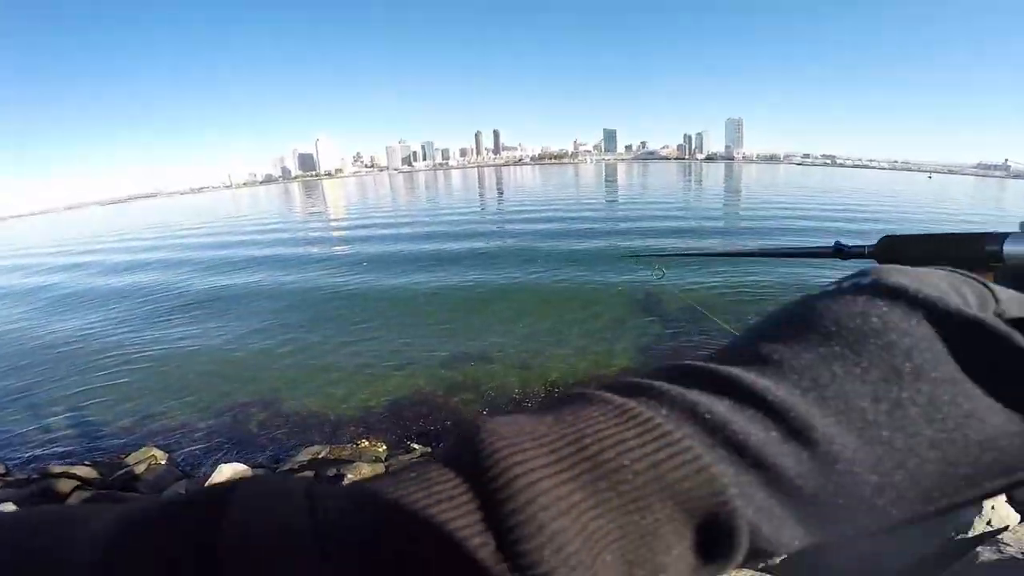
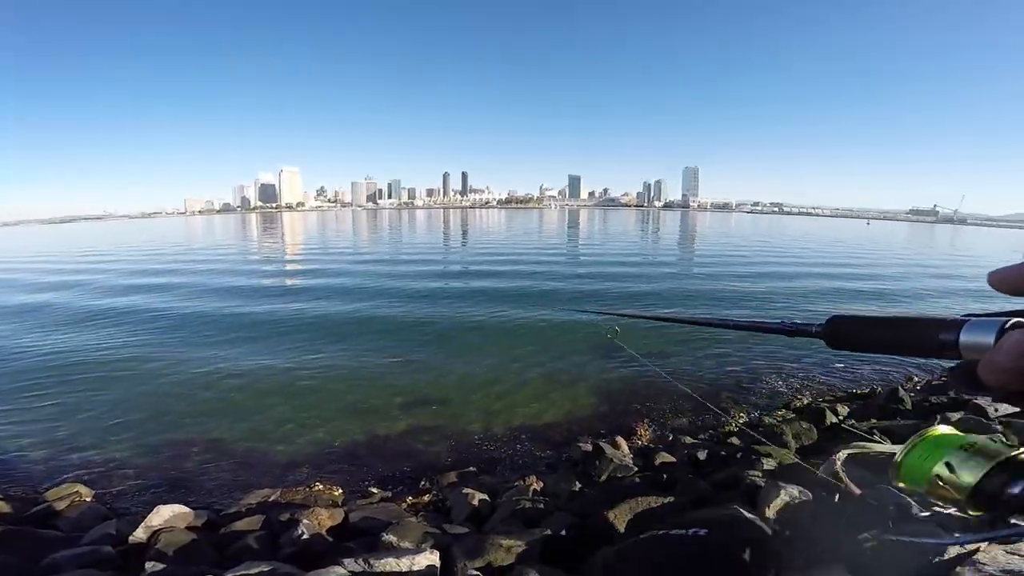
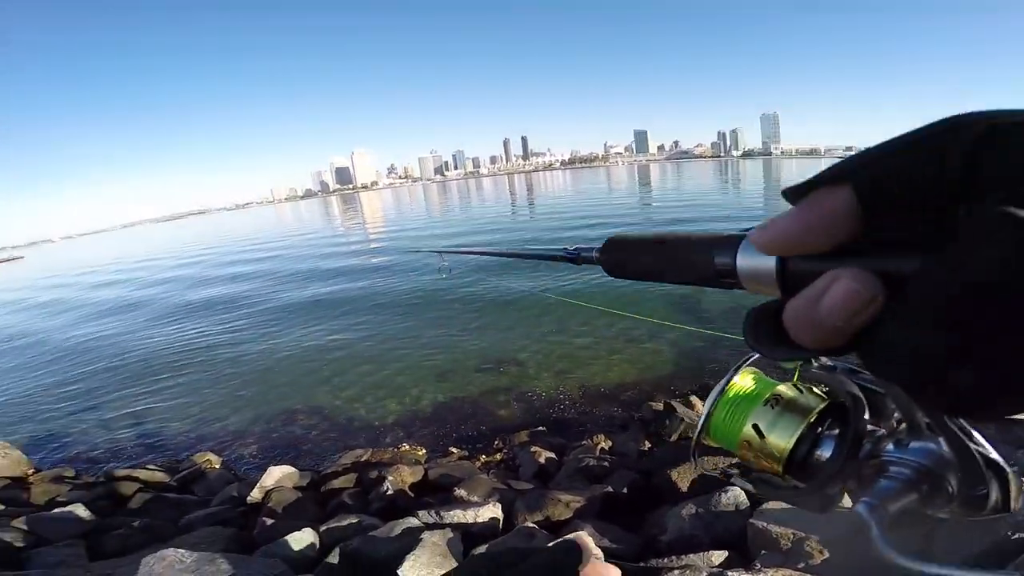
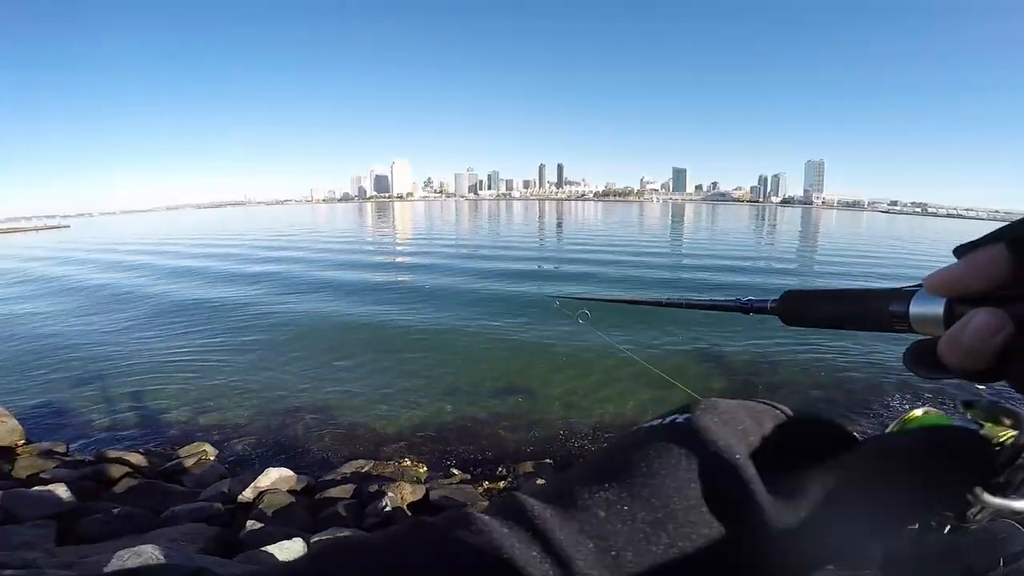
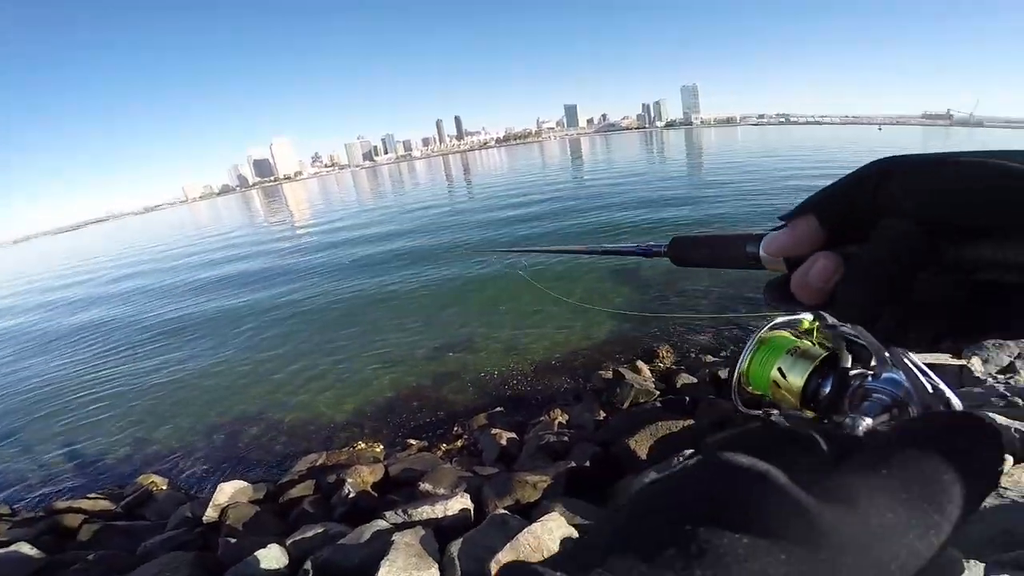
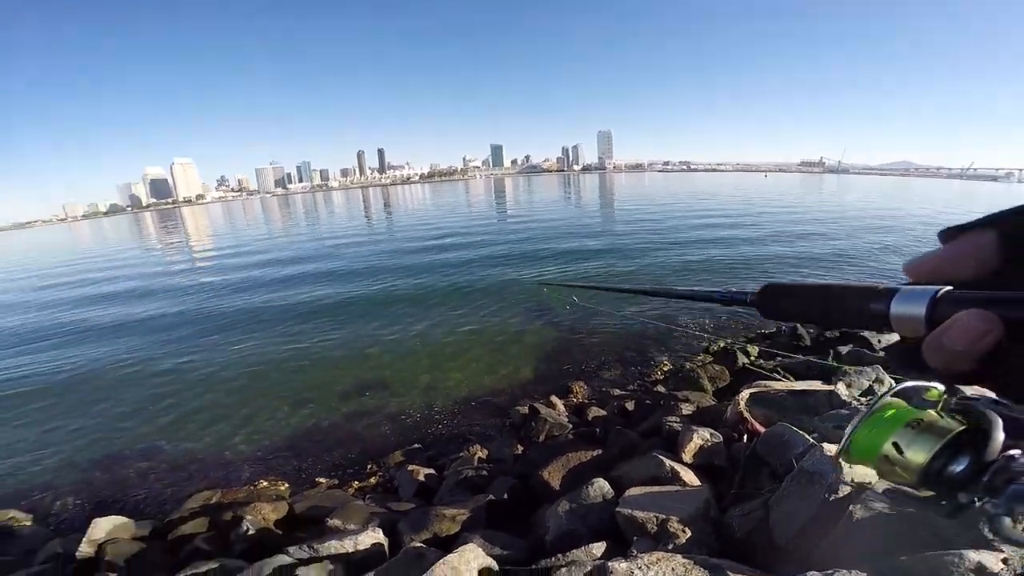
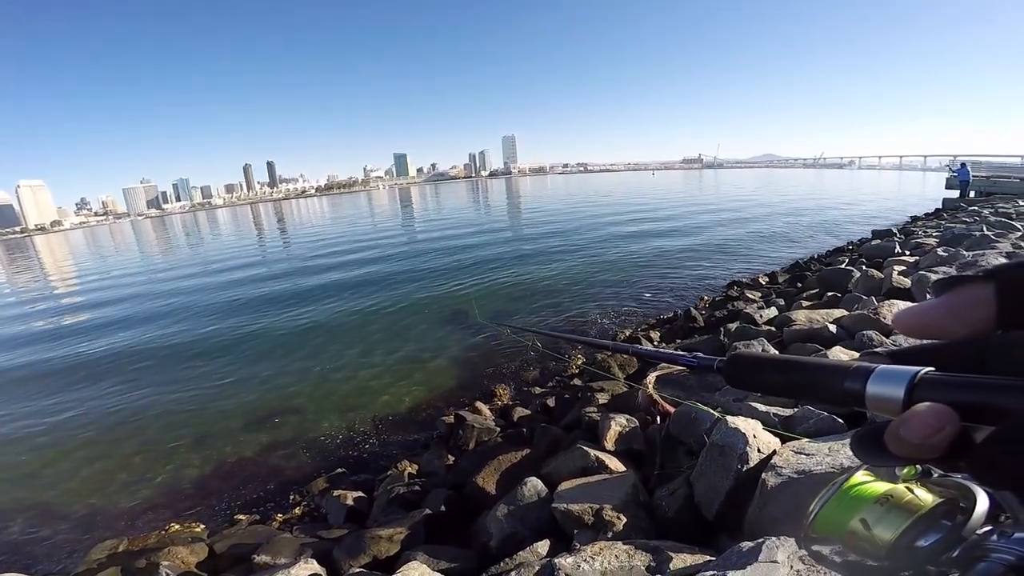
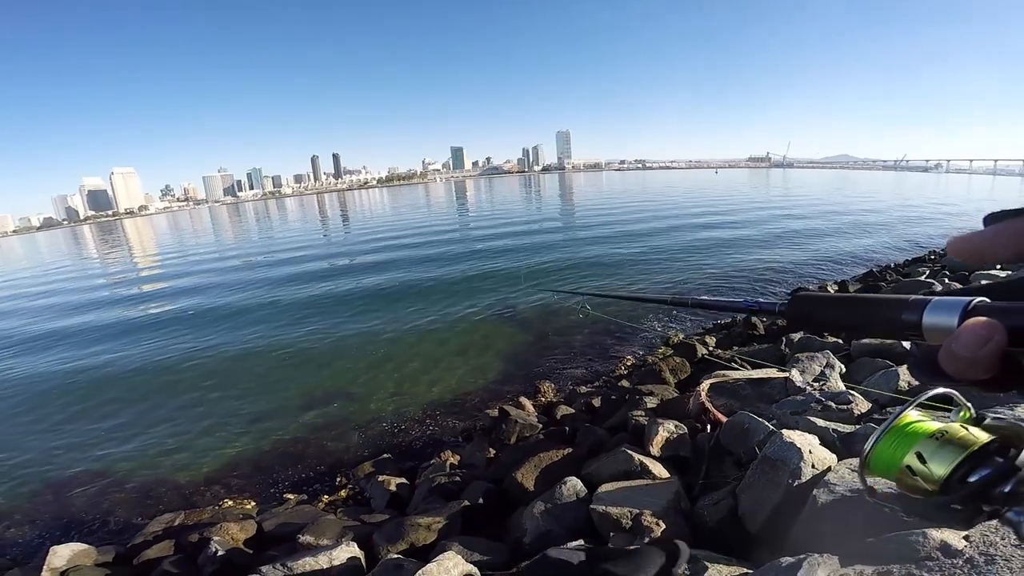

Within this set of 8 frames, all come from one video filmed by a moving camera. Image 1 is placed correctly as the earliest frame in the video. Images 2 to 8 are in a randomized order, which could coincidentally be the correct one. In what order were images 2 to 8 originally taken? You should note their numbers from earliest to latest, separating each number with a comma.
4, 2, 8, 7, 6, 3, 5
